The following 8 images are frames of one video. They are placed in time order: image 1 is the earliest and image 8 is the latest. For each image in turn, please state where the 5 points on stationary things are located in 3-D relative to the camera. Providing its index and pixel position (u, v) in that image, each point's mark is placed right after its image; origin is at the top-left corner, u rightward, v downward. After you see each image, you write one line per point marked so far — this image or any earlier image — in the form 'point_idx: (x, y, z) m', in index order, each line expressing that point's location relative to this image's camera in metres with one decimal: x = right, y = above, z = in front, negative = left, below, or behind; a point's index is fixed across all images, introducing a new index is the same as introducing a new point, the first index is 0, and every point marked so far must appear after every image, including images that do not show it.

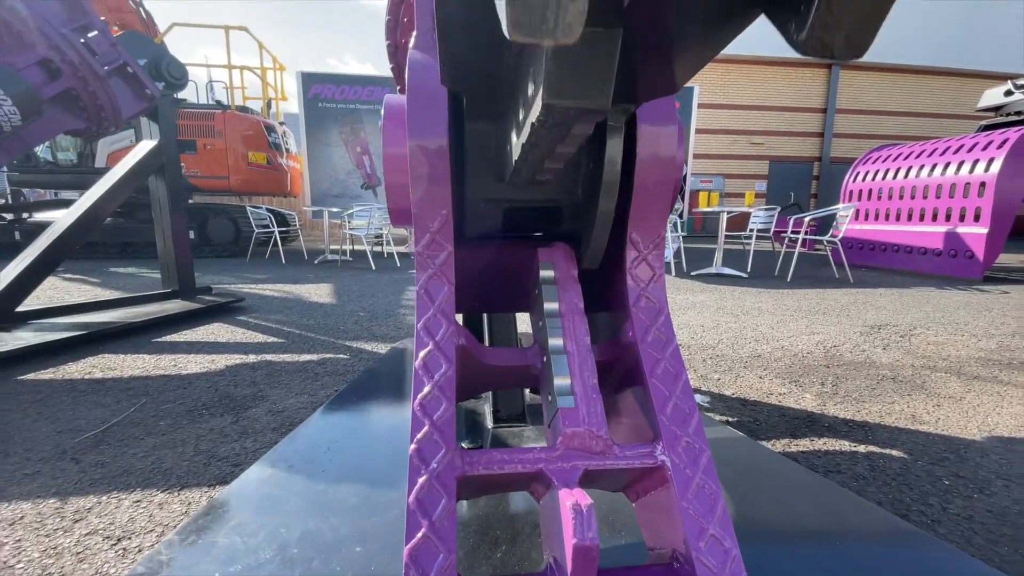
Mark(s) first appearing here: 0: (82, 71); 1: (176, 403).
0: (-2.3, +1.2, +2.6) m
1: (-1.2, -0.4, +1.8) m
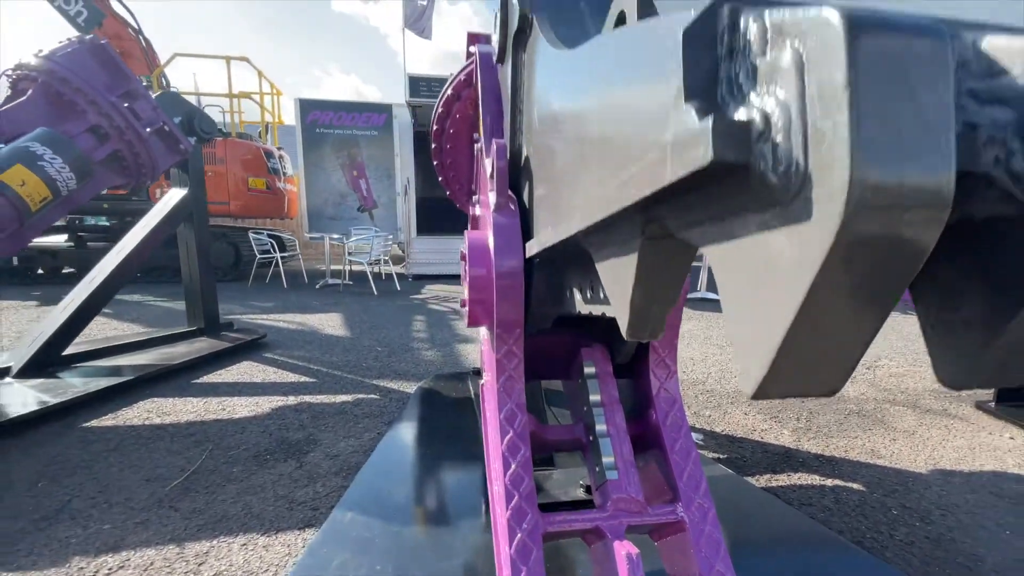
0: (-2.3, +0.9, +2.9) m
1: (-1.1, -0.7, +2.0) m
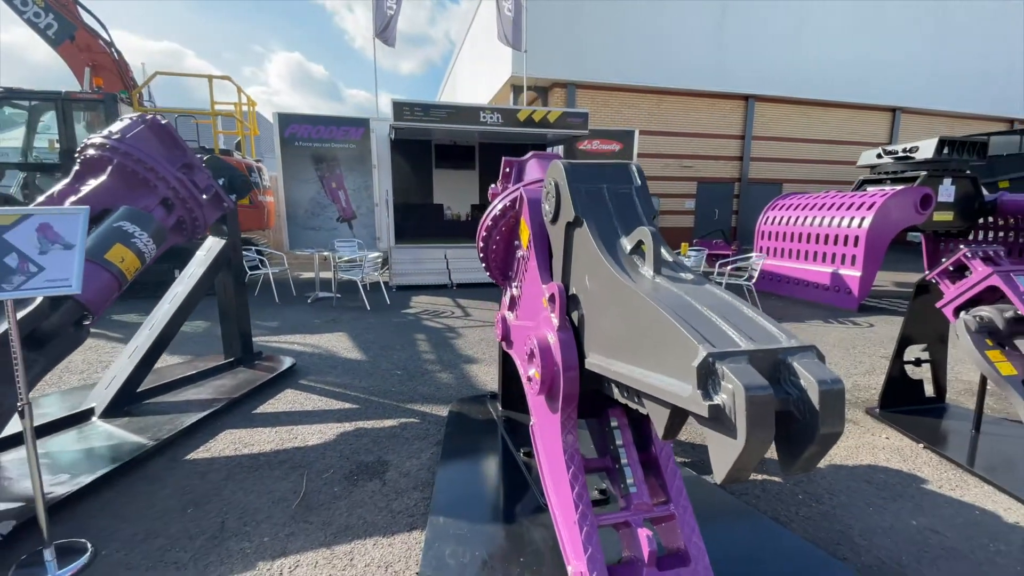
0: (-2.2, +0.6, +3.3) m
1: (-1.0, -1.0, +2.6) m
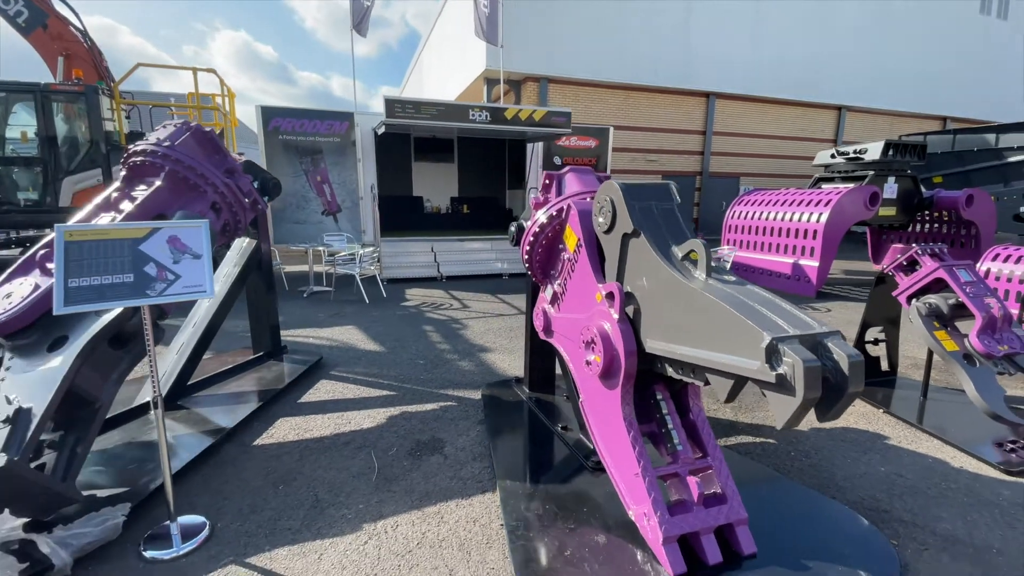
0: (-2.0, +0.6, +3.5) m
1: (-0.7, -1.0, +3.0) m
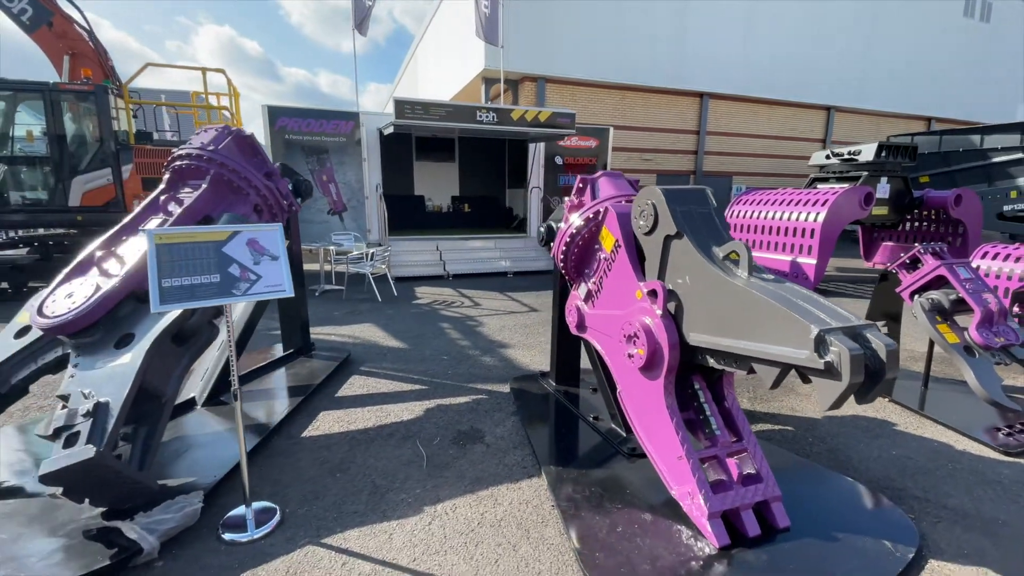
0: (-1.8, +0.6, +3.6) m
1: (-0.5, -1.0, +3.1) m
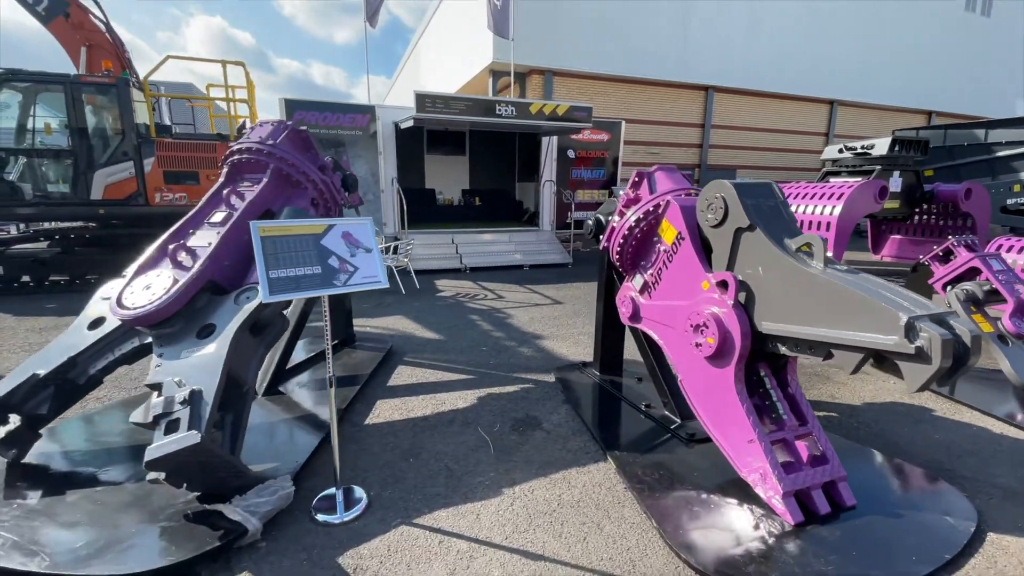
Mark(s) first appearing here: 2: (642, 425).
0: (-1.4, +0.7, +3.7) m
1: (-0.1, -0.9, +3.2) m
2: (+0.9, -0.9, +3.2) m
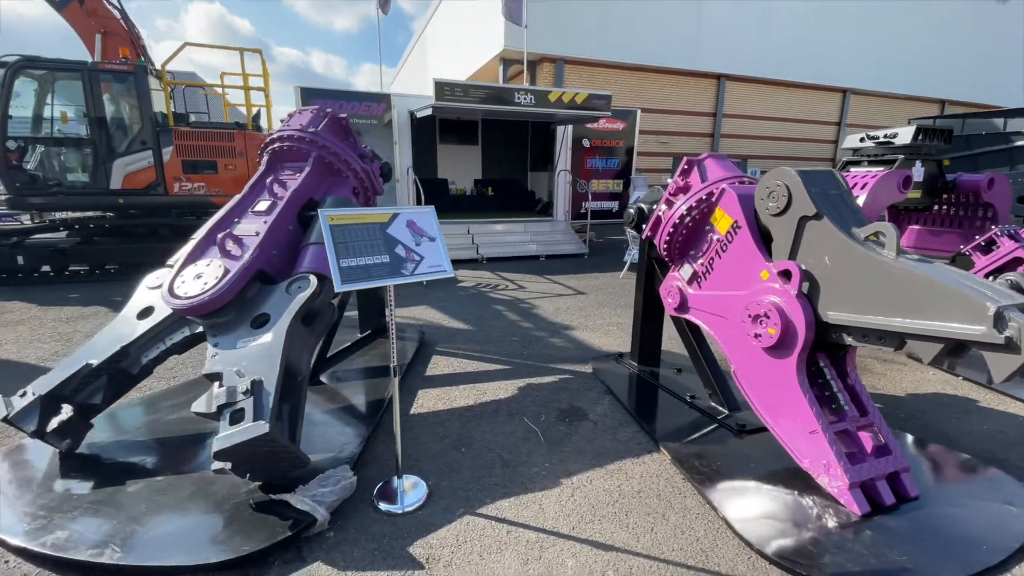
0: (-1.1, +0.7, +3.7) m
1: (+0.2, -0.9, +3.2) m
2: (+1.2, -0.8, +3.2) m
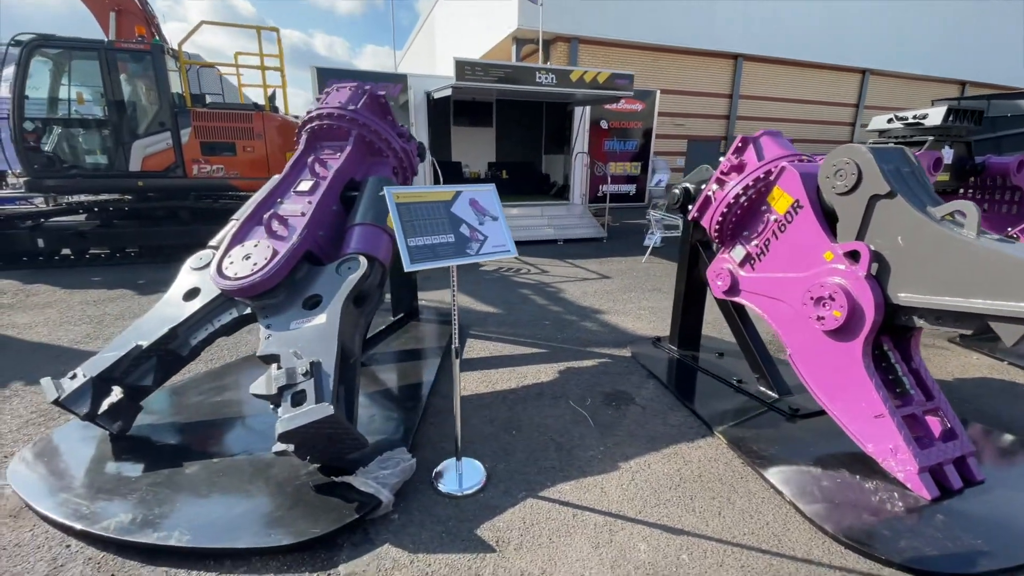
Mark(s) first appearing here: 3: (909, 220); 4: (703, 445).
0: (-0.8, +0.9, +3.6) m
1: (+0.5, -0.7, +3.2) m
2: (+1.5, -0.7, +3.1) m
3: (+1.8, +0.3, +2.2) m
4: (+1.1, -0.9, +2.7) m
